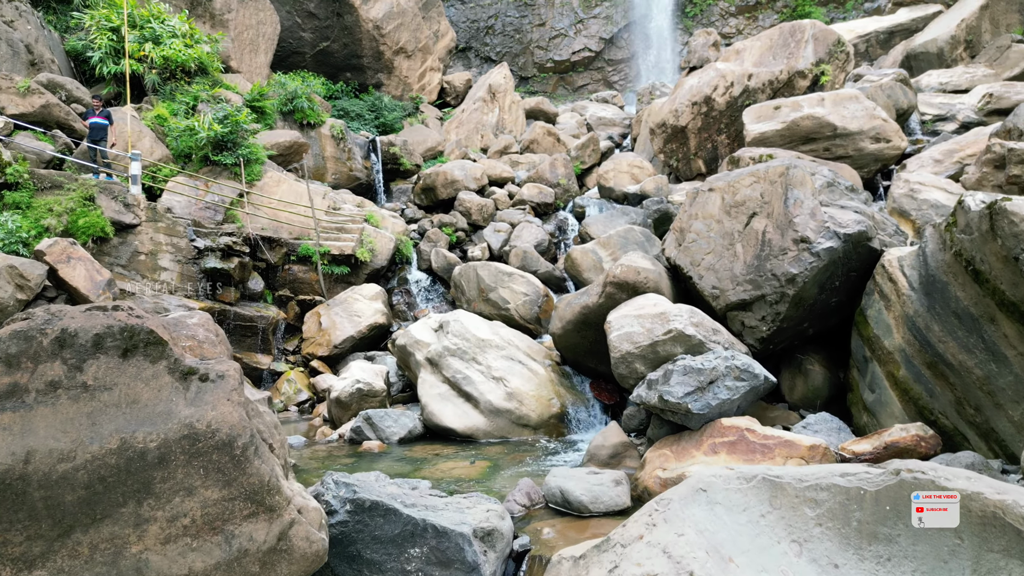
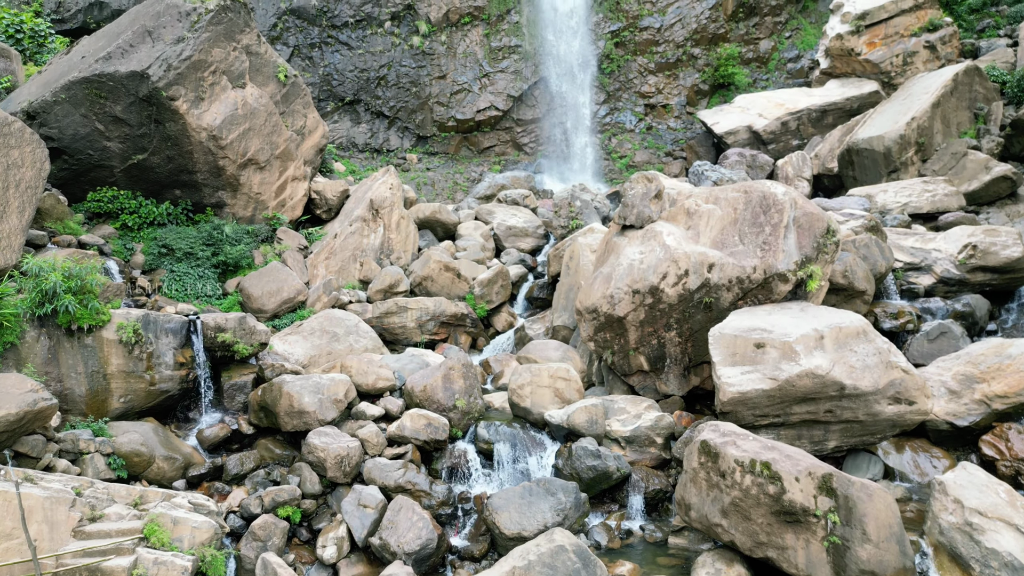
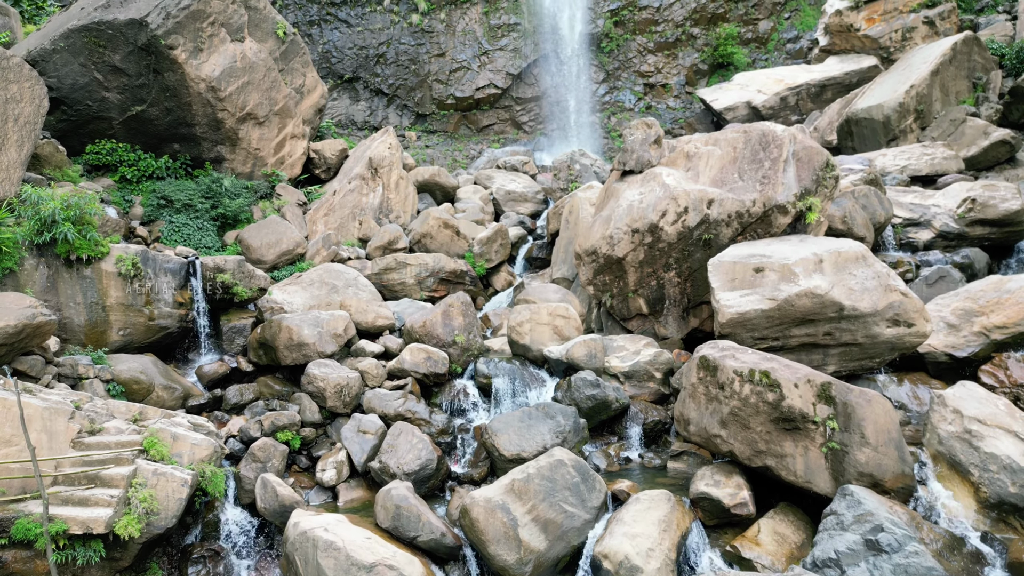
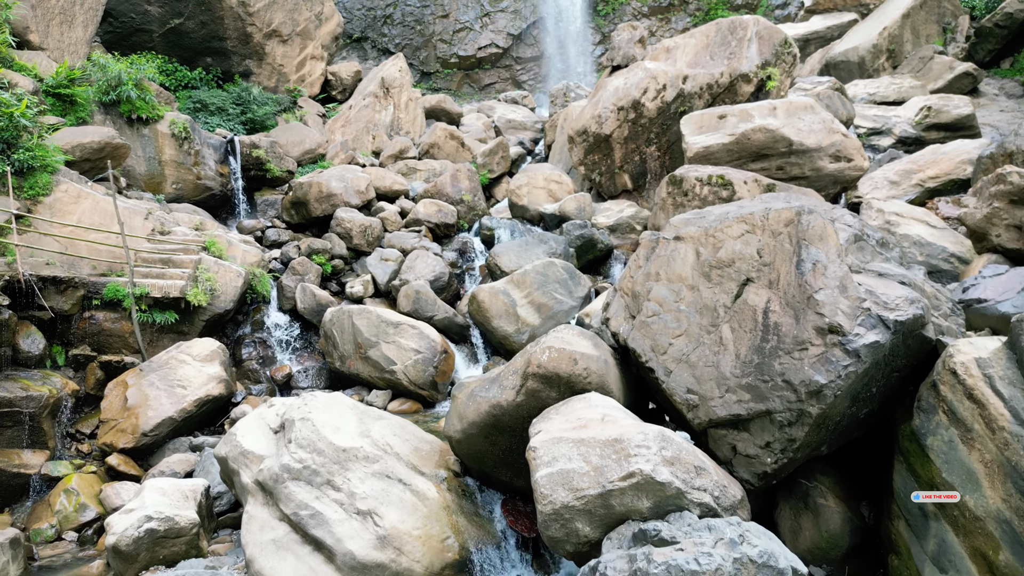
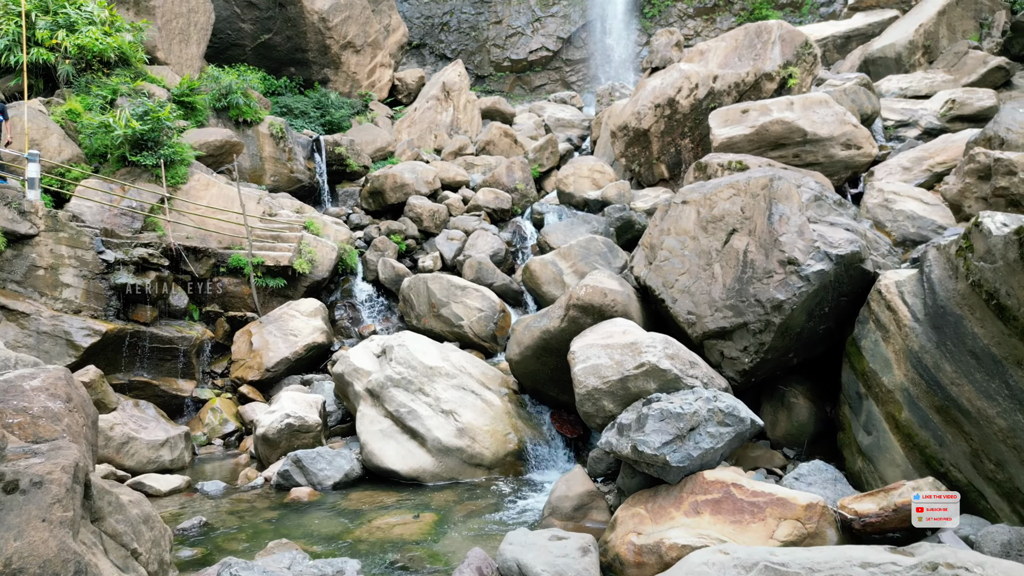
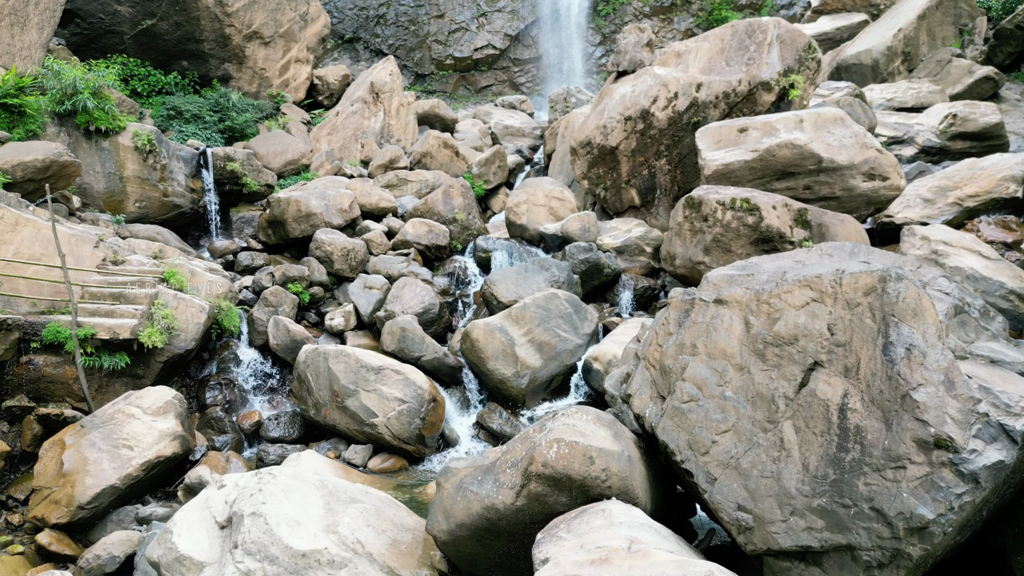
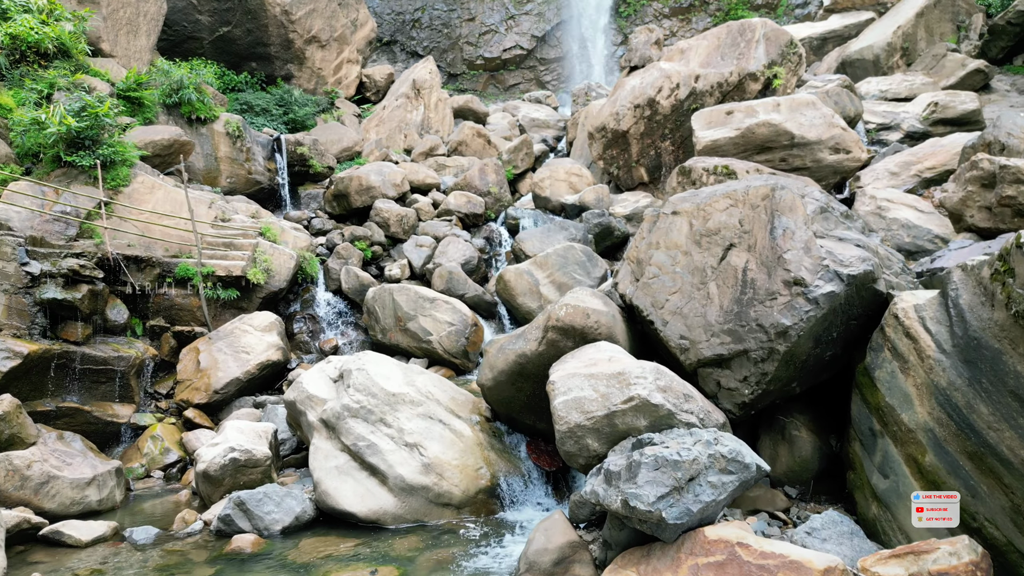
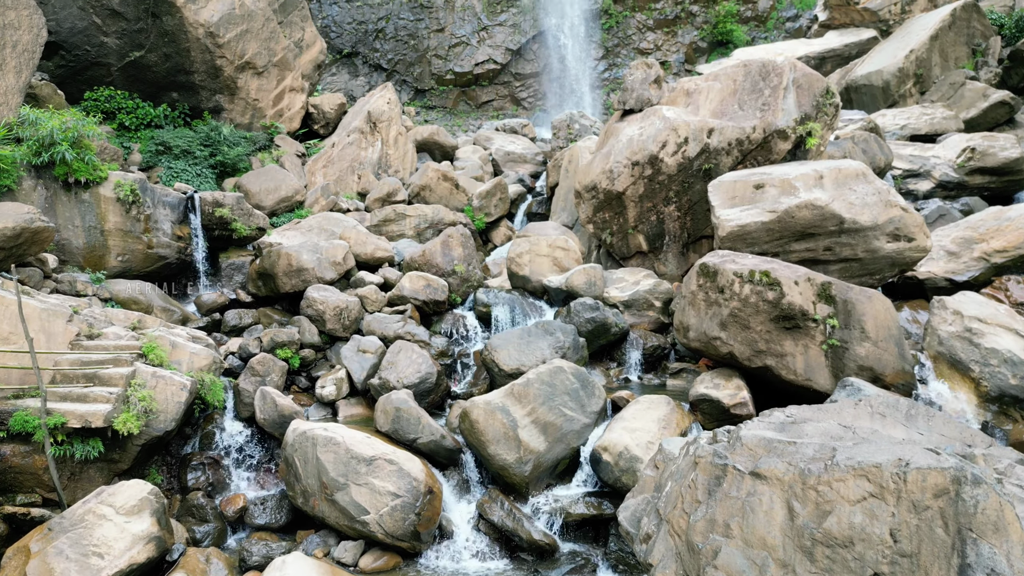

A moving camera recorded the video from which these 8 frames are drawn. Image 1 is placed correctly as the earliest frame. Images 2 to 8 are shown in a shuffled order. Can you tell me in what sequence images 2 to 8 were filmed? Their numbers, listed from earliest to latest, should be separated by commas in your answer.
5, 7, 4, 6, 8, 3, 2
